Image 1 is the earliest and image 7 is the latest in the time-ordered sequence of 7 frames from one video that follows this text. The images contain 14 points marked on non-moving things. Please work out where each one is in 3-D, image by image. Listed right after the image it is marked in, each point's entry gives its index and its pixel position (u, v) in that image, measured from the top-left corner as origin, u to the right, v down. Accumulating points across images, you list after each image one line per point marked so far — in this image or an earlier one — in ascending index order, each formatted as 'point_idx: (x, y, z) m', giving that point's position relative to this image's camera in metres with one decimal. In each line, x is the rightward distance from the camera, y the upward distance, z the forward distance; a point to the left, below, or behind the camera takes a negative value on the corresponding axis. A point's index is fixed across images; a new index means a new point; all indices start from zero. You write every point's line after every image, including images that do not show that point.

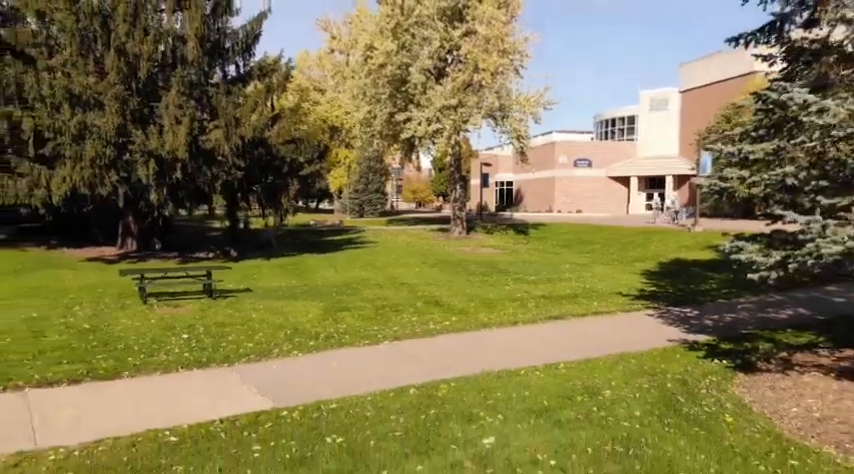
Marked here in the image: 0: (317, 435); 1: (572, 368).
0: (-1.1, -2.0, +6.2) m
1: (+2.1, -1.9, +8.8) m
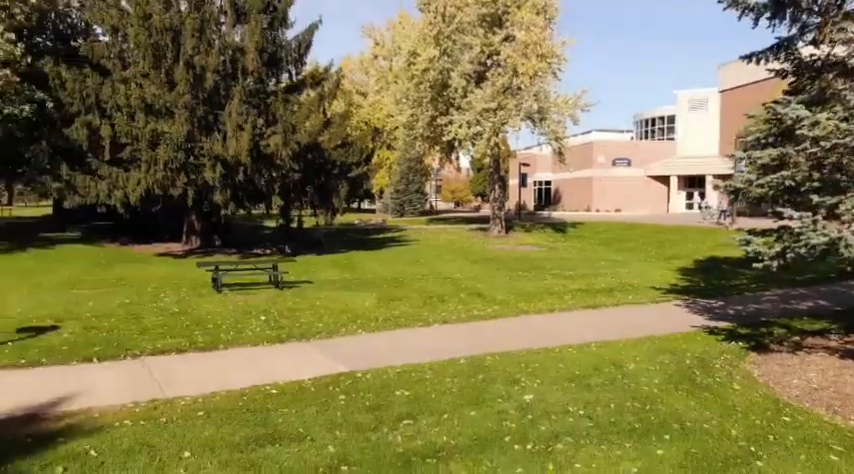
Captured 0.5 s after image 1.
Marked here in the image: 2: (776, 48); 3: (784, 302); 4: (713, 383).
0: (-0.5, -1.9, +7.6) m
1: (+2.8, -1.8, +10.0) m
2: (+5.3, +2.9, +9.3) m
3: (+7.7, -1.4, +13.3) m
4: (+3.8, -1.9, +8.0) m
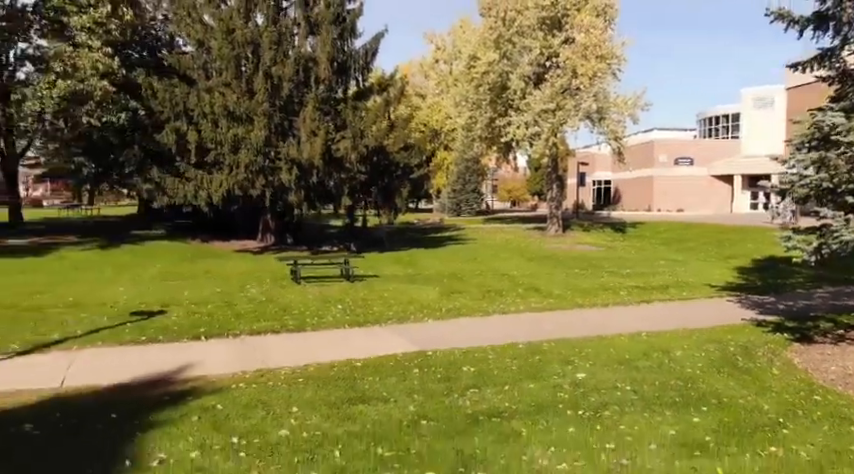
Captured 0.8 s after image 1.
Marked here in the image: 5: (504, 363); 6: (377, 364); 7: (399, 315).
0: (+0.4, -1.8, +8.7) m
1: (+3.9, -1.7, +10.8) m
2: (+6.3, +2.9, +9.9) m
3: (+9.1, -1.4, +13.6) m
4: (+4.7, -1.9, +8.7) m
5: (+1.1, -1.8, +8.8) m
6: (-0.7, -1.8, +8.7) m
7: (-0.6, -1.7, +12.8) m
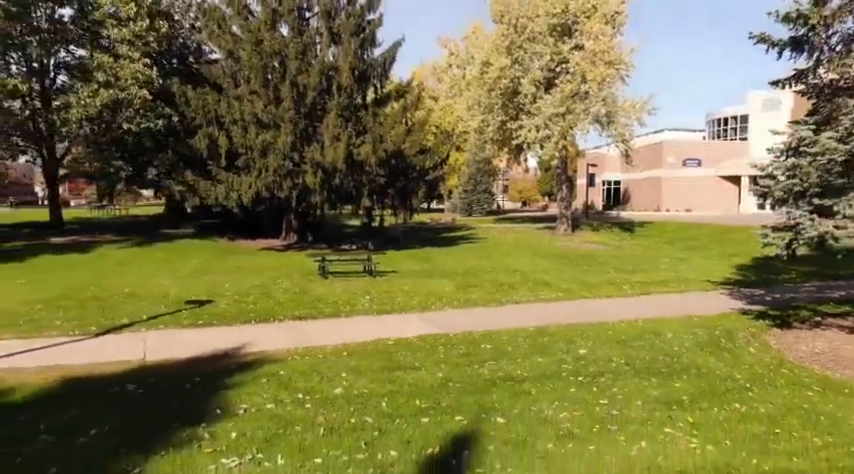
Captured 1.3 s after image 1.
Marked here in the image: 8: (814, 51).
0: (+0.8, -1.8, +10.2) m
1: (+4.4, -1.7, +12.2) m
2: (+6.7, +2.9, +11.2) m
3: (+9.6, -1.3, +14.9) m
4: (+5.1, -1.8, +10.1) m
5: (+1.5, -1.8, +10.2) m
6: (-0.3, -1.8, +10.2) m
7: (-0.1, -1.6, +14.2) m
8: (+6.7, +3.2, +10.6) m
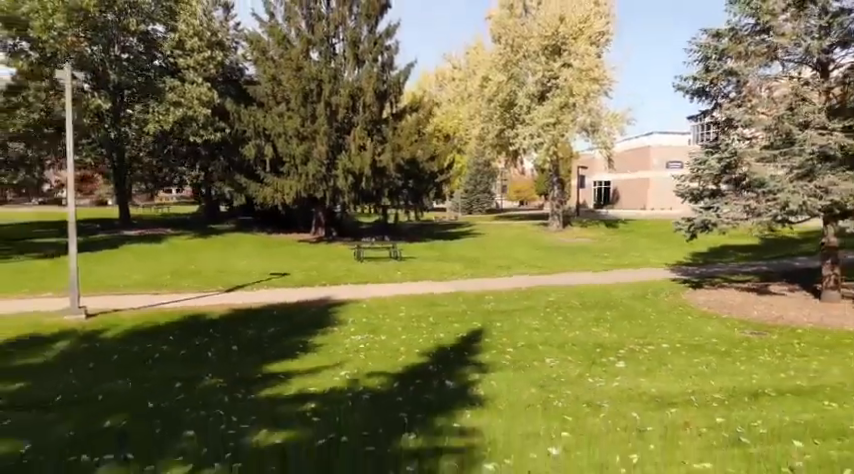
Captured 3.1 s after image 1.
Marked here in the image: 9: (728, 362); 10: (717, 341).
0: (+1.4, -1.4, +15.2) m
1: (+4.9, -1.3, +17.3) m
2: (+7.3, +3.3, +16.3) m
3: (+10.2, -1.0, +20.0) m
4: (+5.7, -1.5, +15.2) m
5: (+2.1, -1.4, +15.2) m
6: (+0.3, -1.4, +15.2) m
7: (+0.5, -1.3, +19.3) m
8: (+7.3, +3.6, +15.7) m
9: (+4.9, -2.0, +9.8) m
10: (+5.4, -1.9, +11.2) m
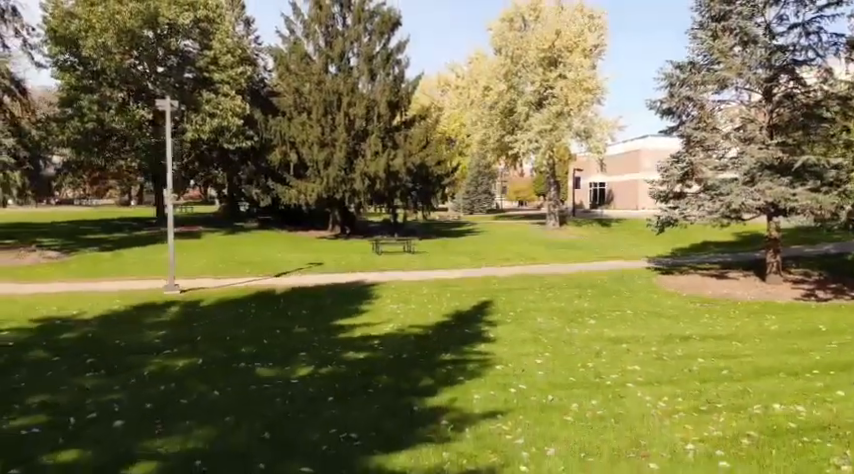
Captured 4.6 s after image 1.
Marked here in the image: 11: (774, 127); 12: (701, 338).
0: (+1.9, -1.3, +18.6) m
1: (+5.4, -1.2, +20.6) m
2: (+7.8, +3.5, +19.6) m
3: (+10.6, -0.8, +23.3) m
4: (+6.1, -1.3, +18.5) m
5: (+2.6, -1.3, +18.6) m
6: (+0.7, -1.3, +18.6) m
7: (+0.9, -1.1, +22.6) m
8: (+7.8, +3.8, +19.0) m
9: (+5.4, -1.8, +13.2) m
10: (+5.8, -1.7, +14.6) m
11: (+10.2, +3.3, +17.9) m
12: (+5.1, -1.9, +11.4) m
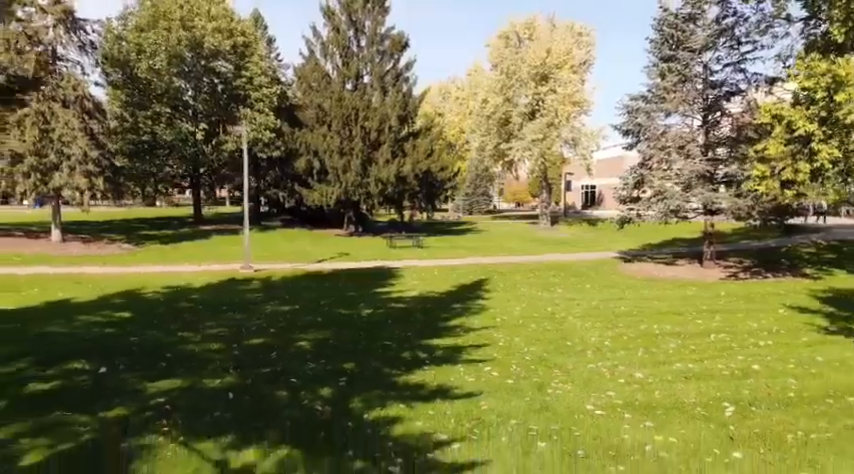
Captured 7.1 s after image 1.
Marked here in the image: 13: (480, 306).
0: (+2.3, -1.1, +23.5) m
1: (+5.8, -1.0, +25.6) m
2: (+8.2, +3.7, +24.6) m
3: (+11.0, -0.6, +28.3) m
4: (+6.5, -1.1, +23.5) m
5: (+2.9, -1.0, +23.6) m
6: (+1.1, -1.1, +23.5) m
7: (+1.3, -0.9, +27.6) m
8: (+8.2, +4.0, +24.0) m
9: (+5.7, -1.6, +18.1) m
10: (+6.2, -1.5, +19.5) m
11: (+10.6, +3.5, +23.0) m
12: (+5.5, -1.7, +16.3) m
13: (+1.3, -1.6, +14.3) m
